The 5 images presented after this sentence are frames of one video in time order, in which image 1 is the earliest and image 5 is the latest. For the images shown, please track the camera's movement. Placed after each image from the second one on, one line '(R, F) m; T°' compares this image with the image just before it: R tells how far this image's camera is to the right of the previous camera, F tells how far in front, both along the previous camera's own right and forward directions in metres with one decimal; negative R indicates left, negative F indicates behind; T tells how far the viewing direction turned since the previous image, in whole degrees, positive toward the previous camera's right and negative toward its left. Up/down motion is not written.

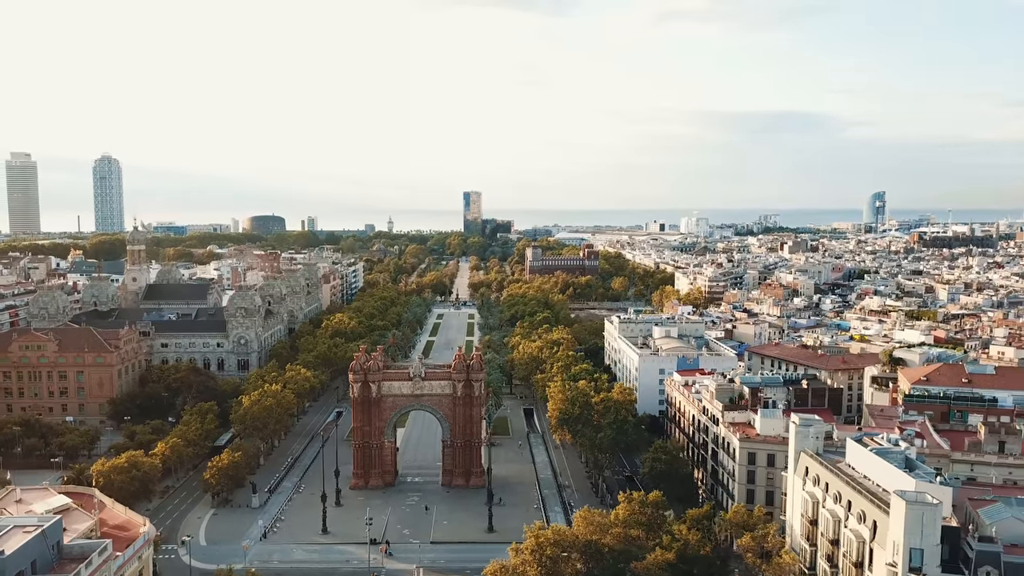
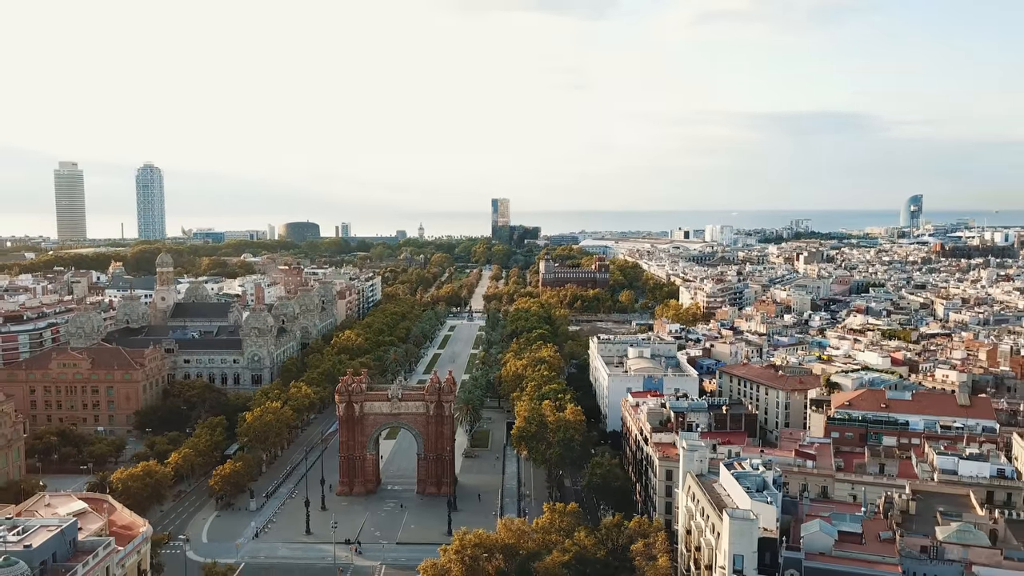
(+5.4, -7.5) m; -3°
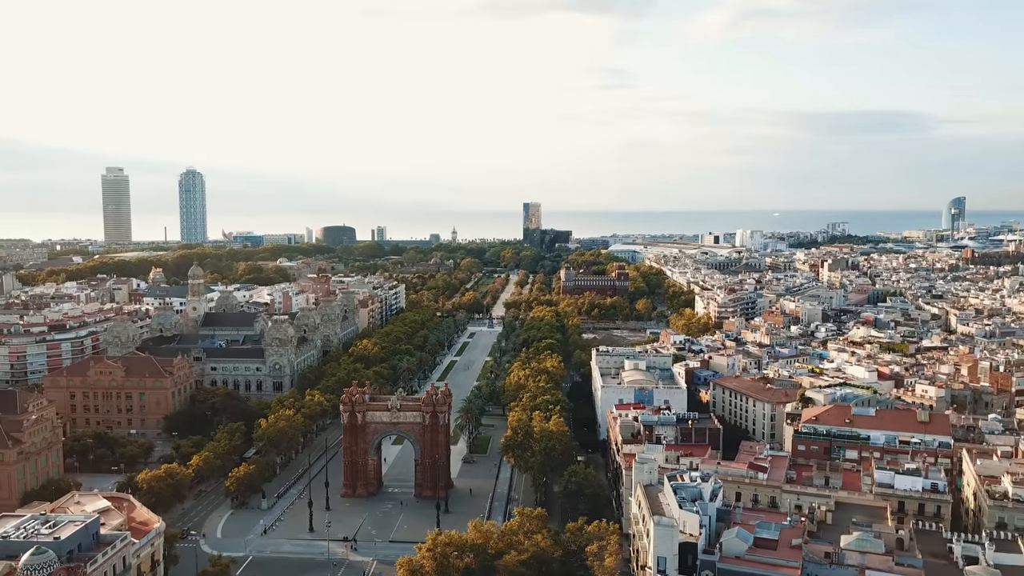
(+4.0, -5.3) m; -3°
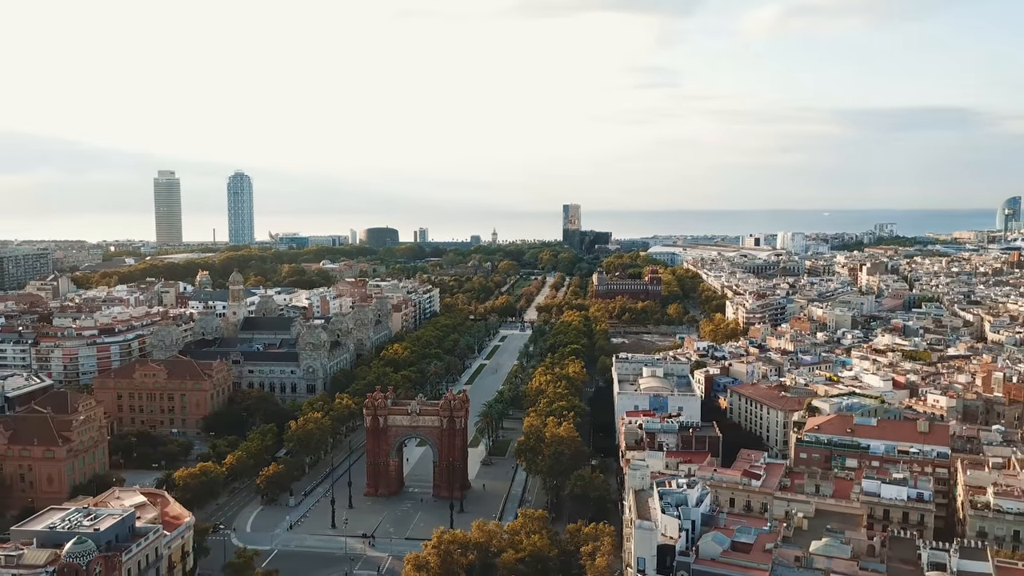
(+2.7, -3.4) m; -3°
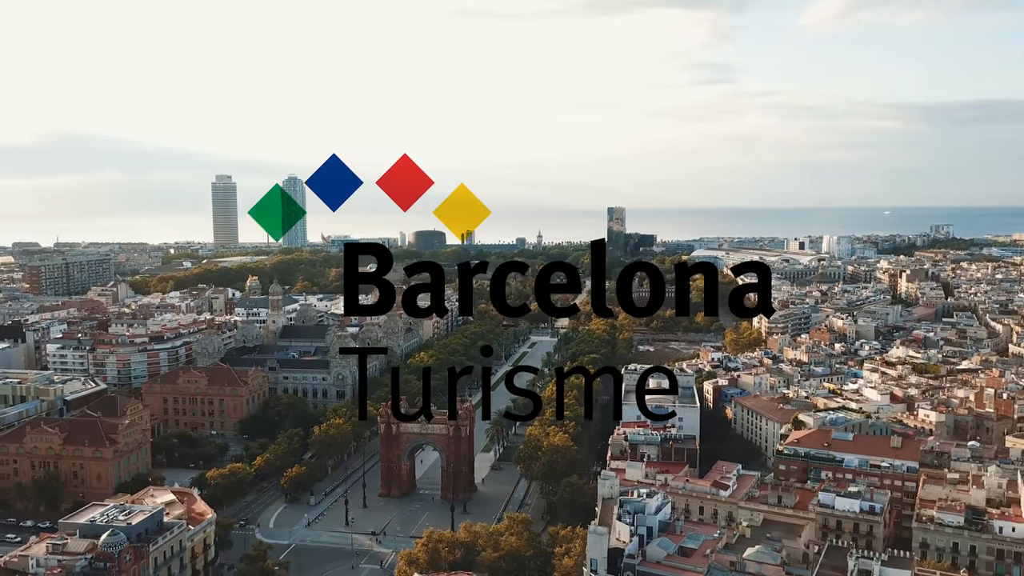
(+4.8, -5.8) m; -4°
